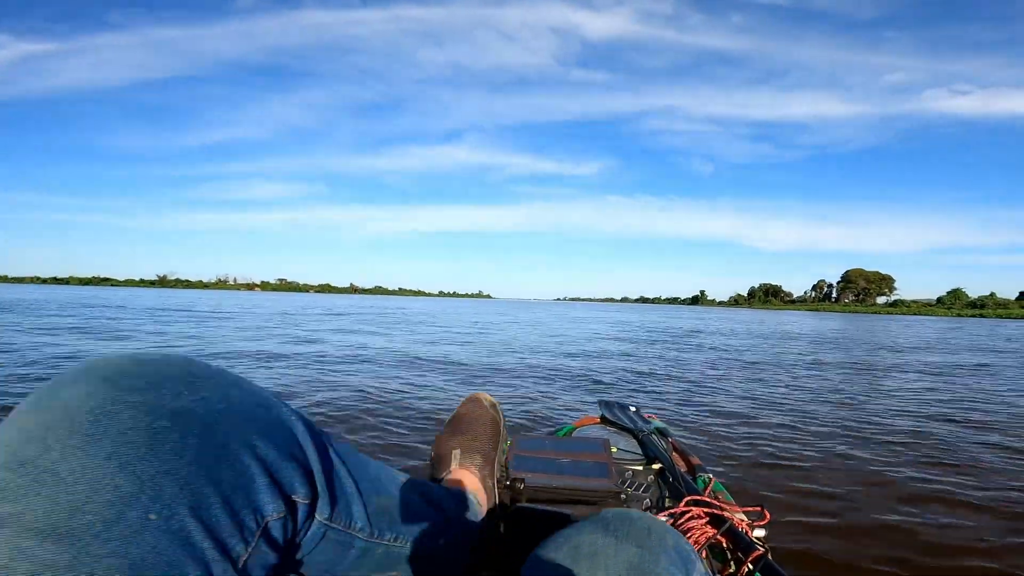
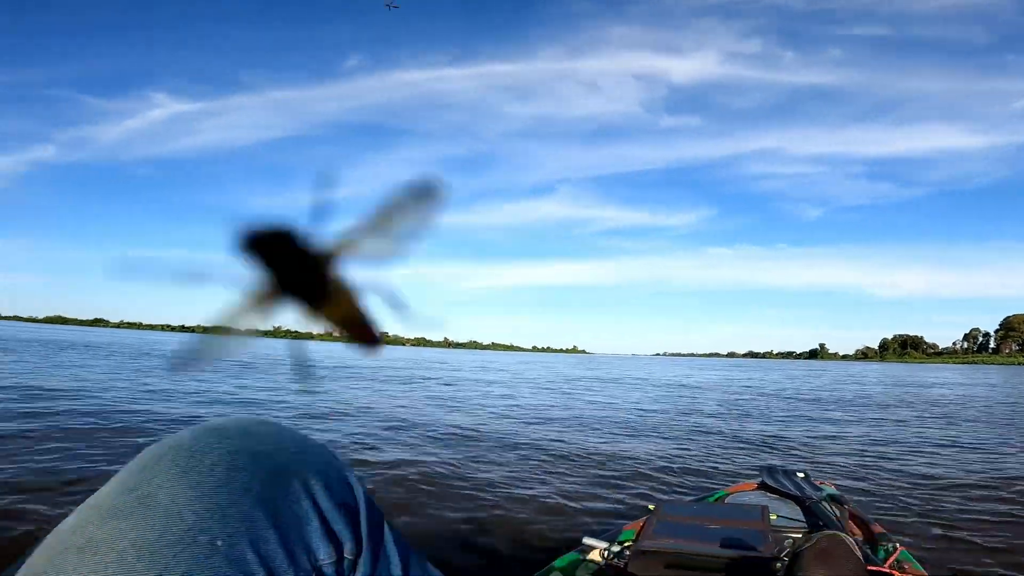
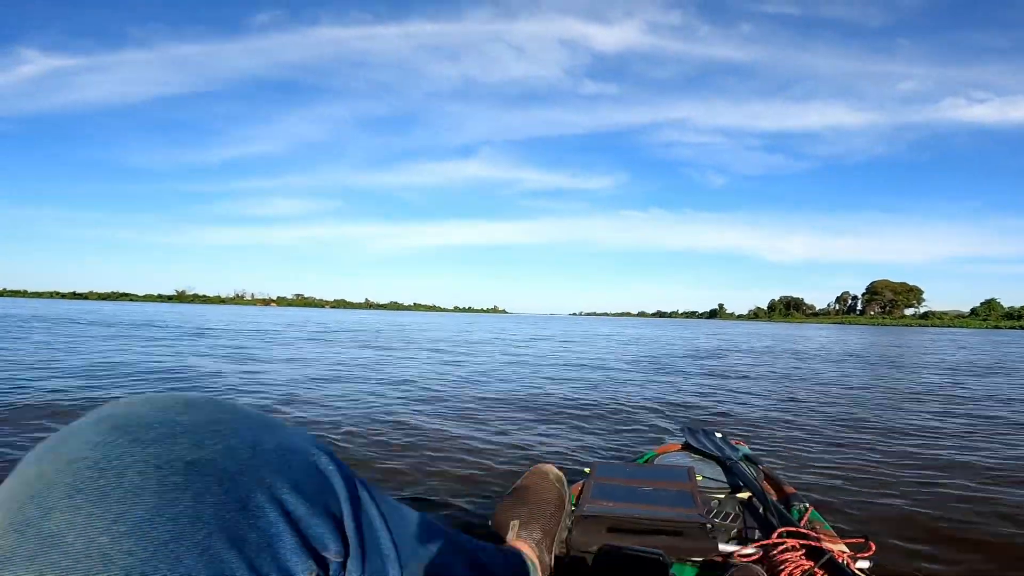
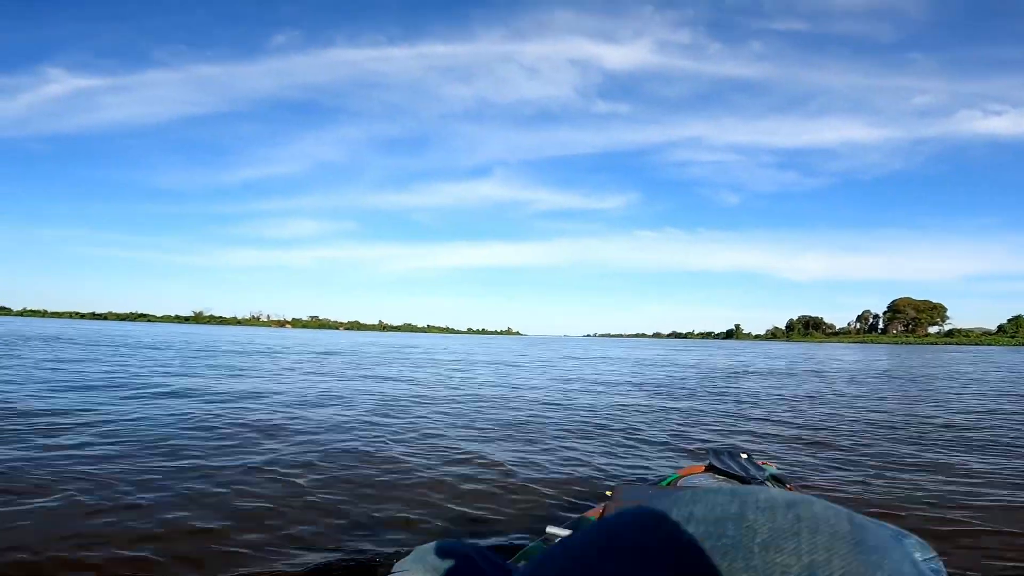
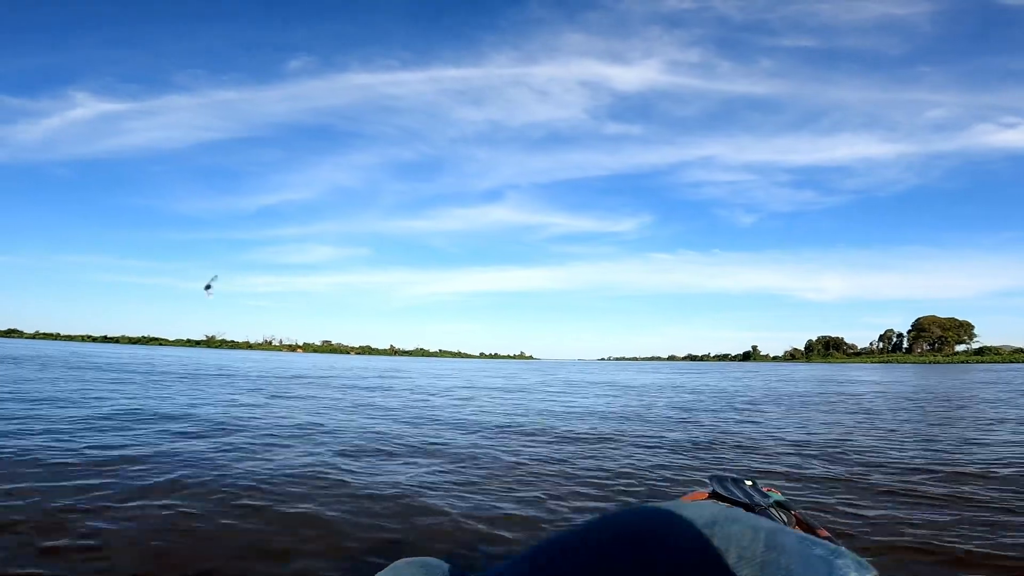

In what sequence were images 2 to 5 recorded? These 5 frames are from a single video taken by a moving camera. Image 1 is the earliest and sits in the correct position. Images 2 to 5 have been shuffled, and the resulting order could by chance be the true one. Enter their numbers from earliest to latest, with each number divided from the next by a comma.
3, 4, 5, 2
